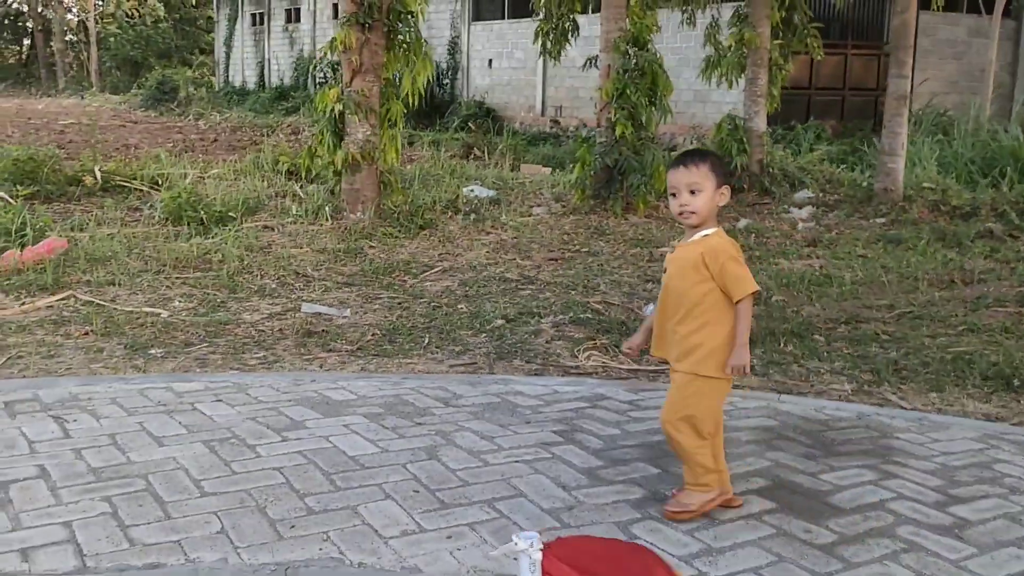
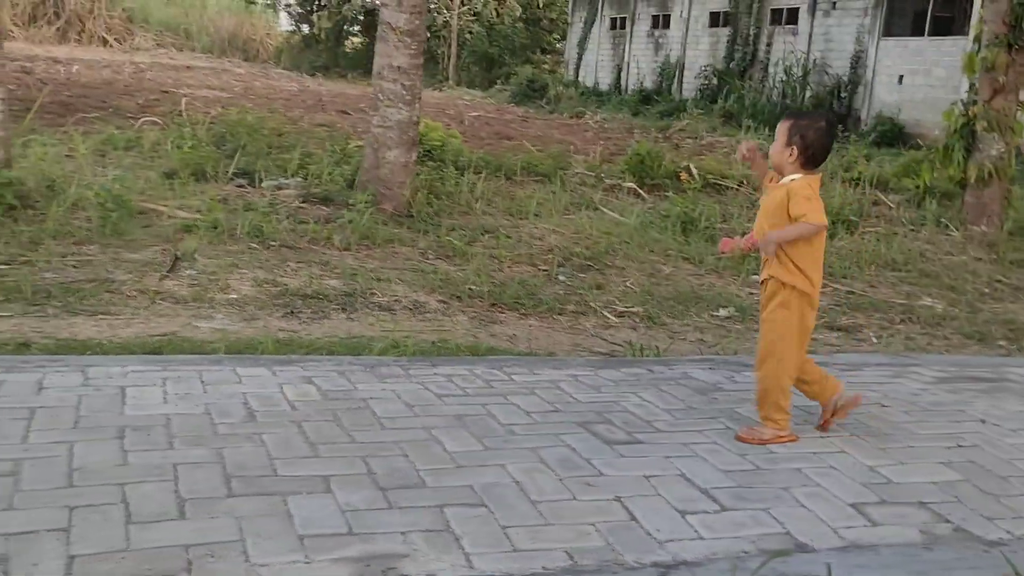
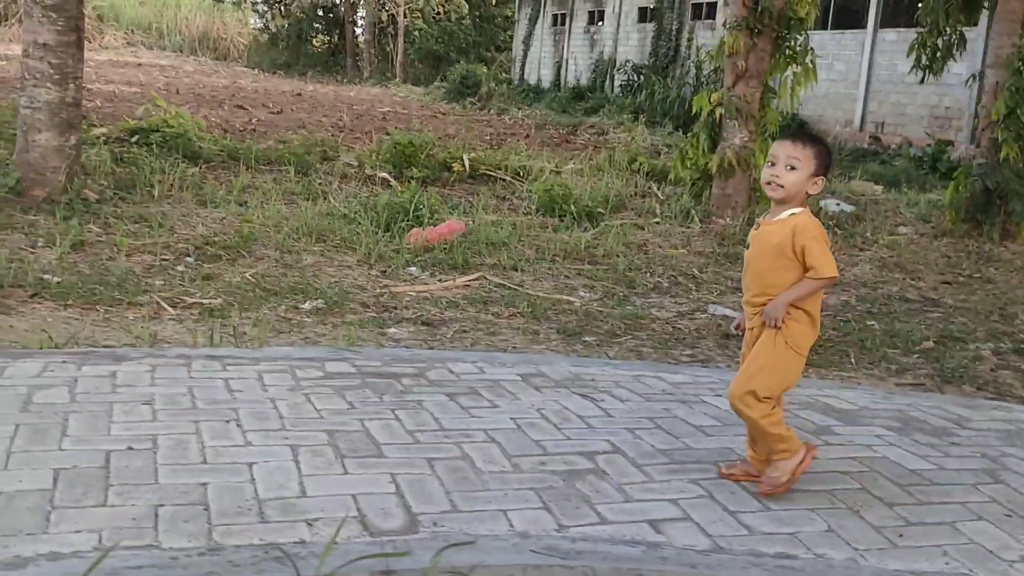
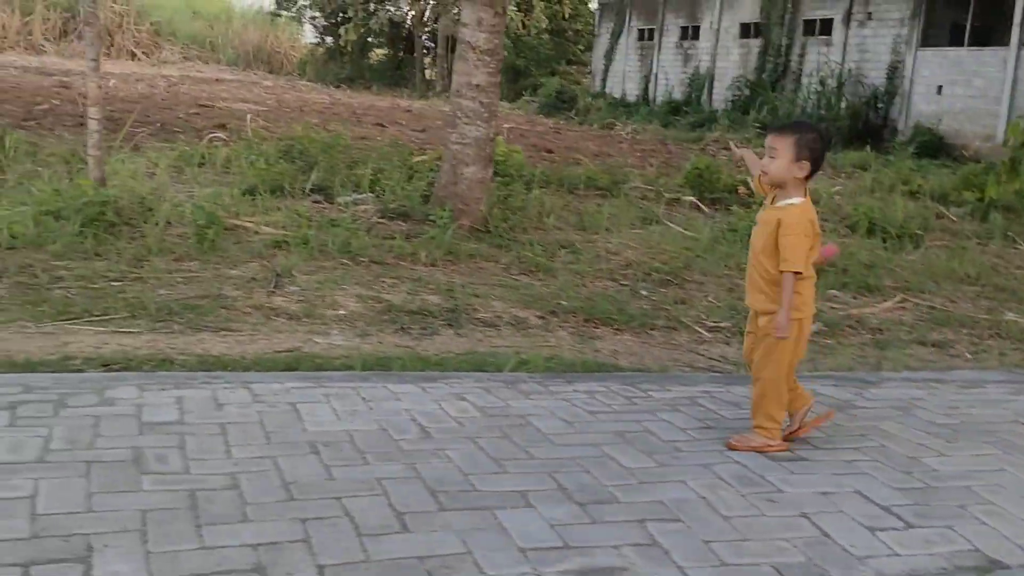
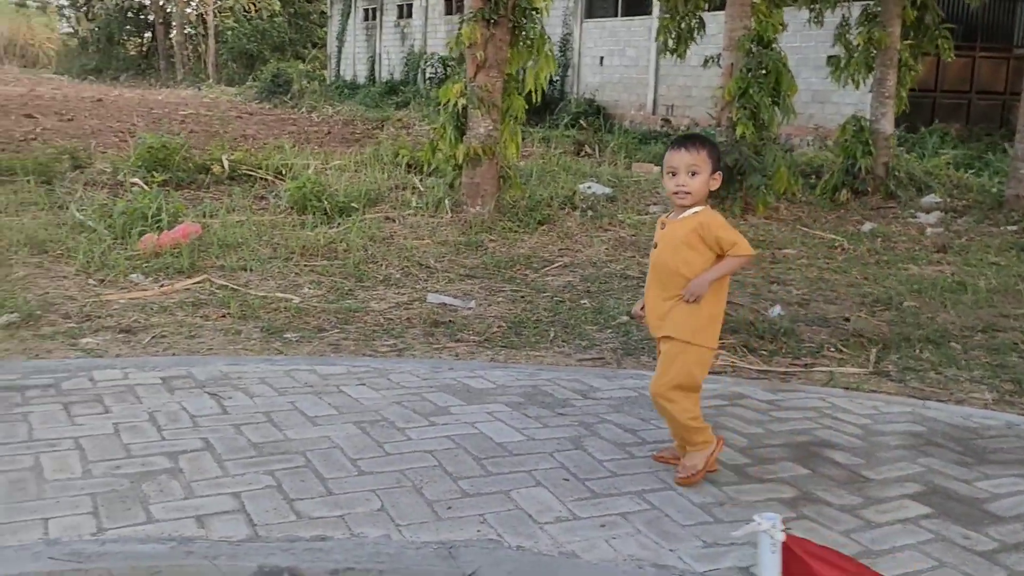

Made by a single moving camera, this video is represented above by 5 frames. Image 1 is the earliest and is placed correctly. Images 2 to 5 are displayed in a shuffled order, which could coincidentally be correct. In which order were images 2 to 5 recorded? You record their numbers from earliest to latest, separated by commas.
5, 3, 2, 4
